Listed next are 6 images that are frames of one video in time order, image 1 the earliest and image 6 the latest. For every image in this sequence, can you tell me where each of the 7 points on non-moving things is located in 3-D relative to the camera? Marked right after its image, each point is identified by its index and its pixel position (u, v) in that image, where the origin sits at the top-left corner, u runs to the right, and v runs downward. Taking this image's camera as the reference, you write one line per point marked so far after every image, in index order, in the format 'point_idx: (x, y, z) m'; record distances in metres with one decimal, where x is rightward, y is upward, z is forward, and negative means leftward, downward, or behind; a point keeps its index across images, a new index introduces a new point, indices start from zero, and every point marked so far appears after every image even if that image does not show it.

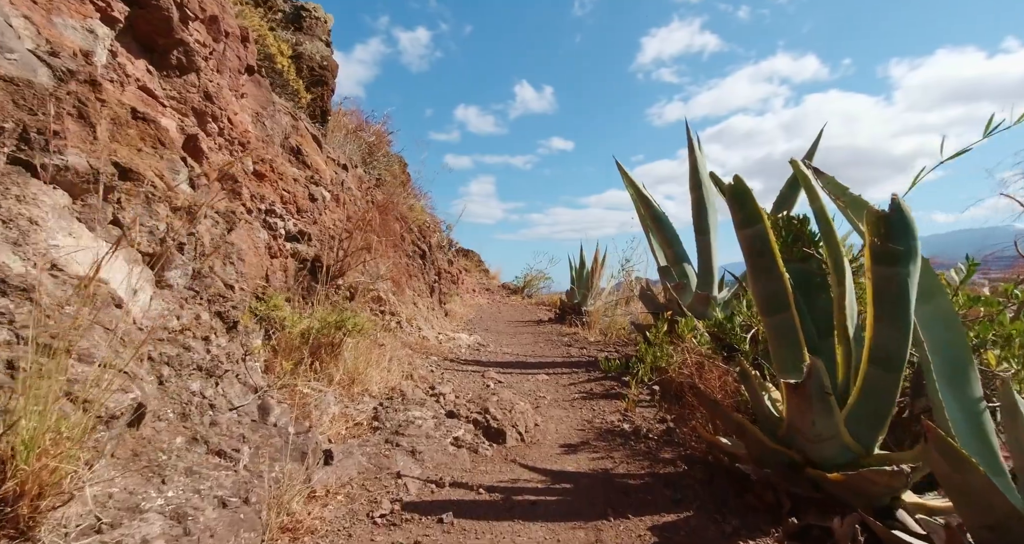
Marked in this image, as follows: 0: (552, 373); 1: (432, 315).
0: (+0.4, -0.9, +4.4) m
1: (-1.0, -0.6, +6.4) m
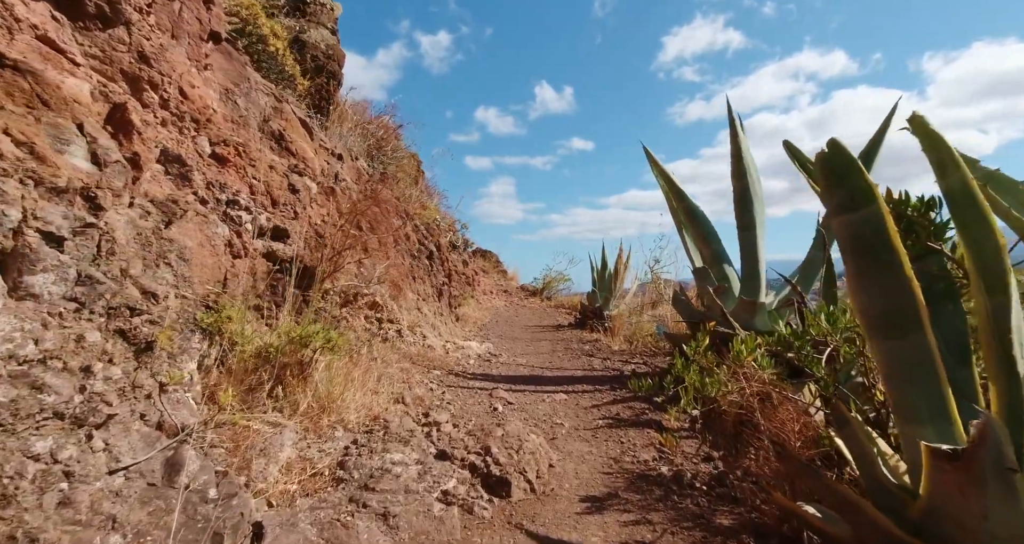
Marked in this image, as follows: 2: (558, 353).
0: (+0.5, -1.0, +3.8) m
1: (-0.9, -0.6, +5.8) m
2: (+0.6, -1.0, +6.0) m
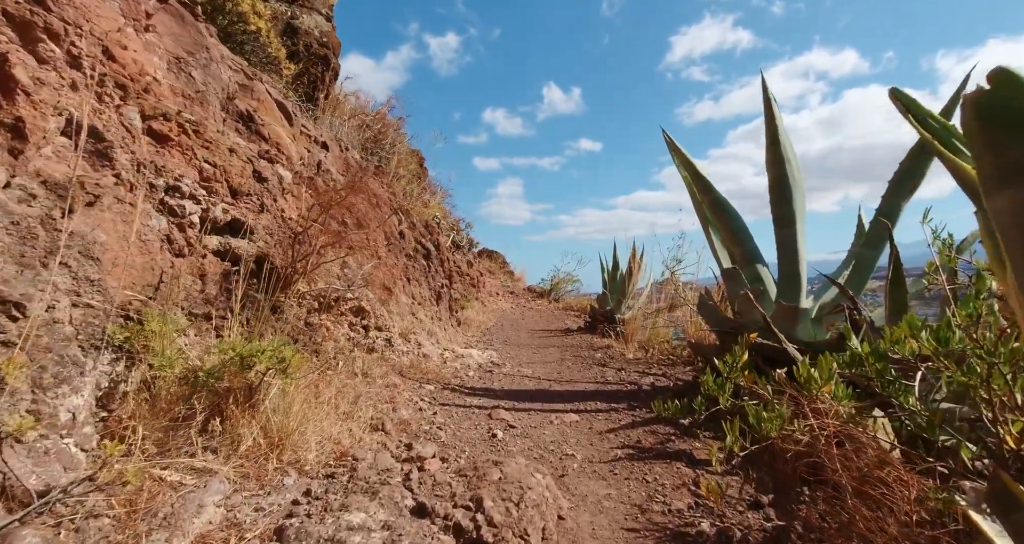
0: (+0.5, -1.0, +3.3) m
1: (-0.8, -0.6, +5.3) m
2: (+0.6, -1.0, +5.5) m
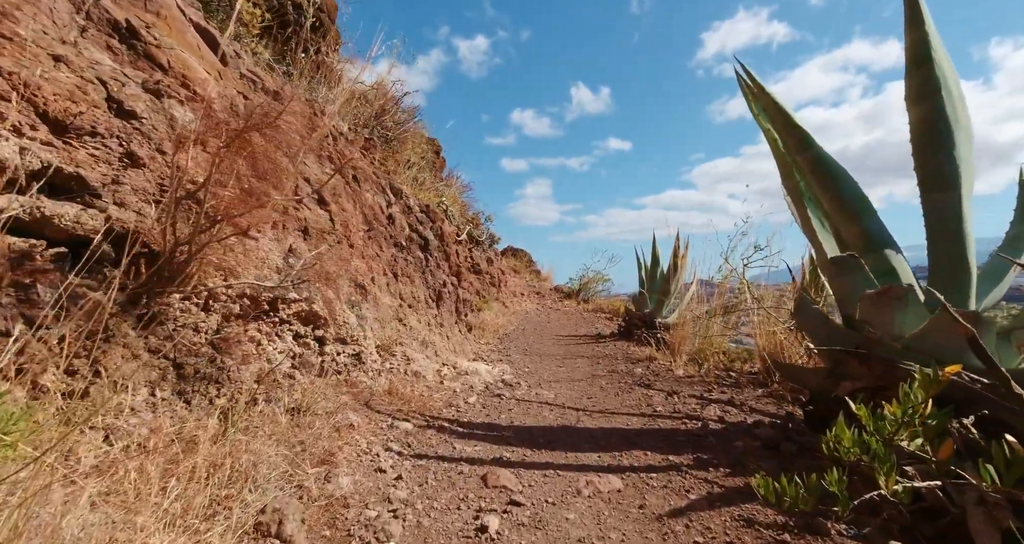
0: (+0.5, -0.9, +2.2) m
1: (-0.6, -0.5, +4.3) m
2: (+0.8, -1.0, +4.4) m
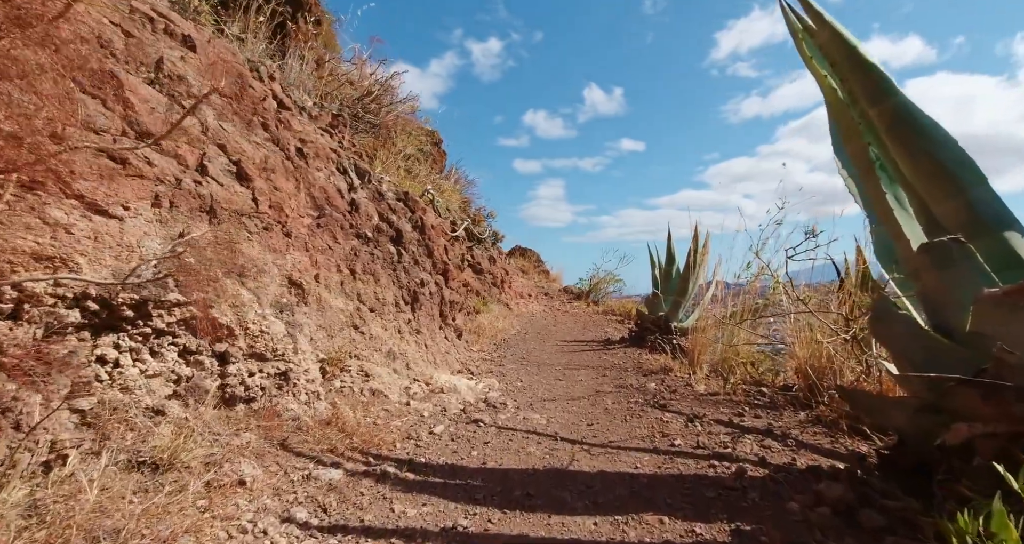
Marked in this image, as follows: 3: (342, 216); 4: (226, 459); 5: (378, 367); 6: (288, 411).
0: (+0.4, -0.9, +1.4) m
1: (-0.7, -0.5, +3.6) m
2: (+0.7, -1.0, +3.6) m
3: (-1.2, +0.4, +3.3) m
4: (-1.0, -0.6, +1.7) m
5: (-0.8, -0.6, +3.0) m
6: (-1.0, -0.6, +2.2) m
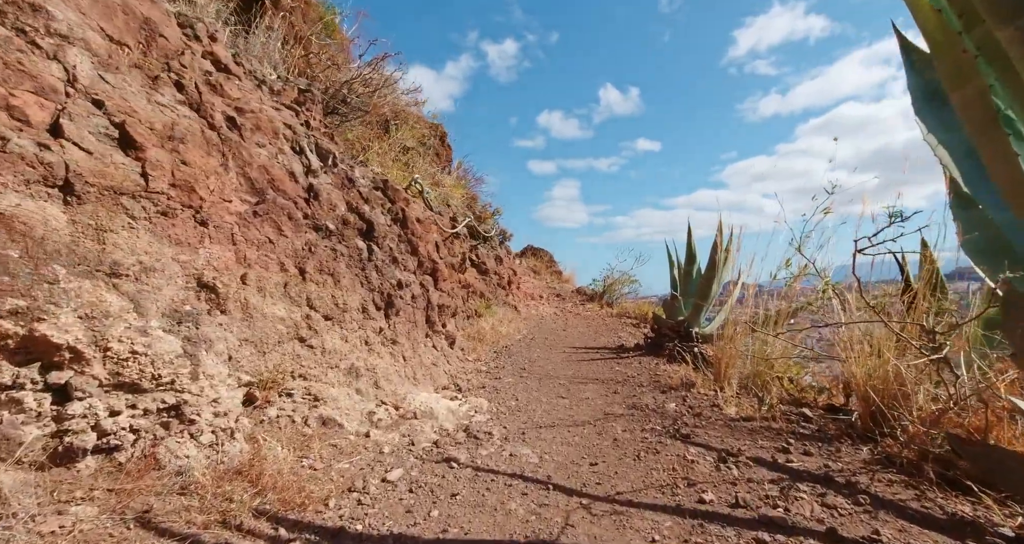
0: (+0.2, -0.9, +0.8) m
1: (-0.8, -0.5, +3.0) m
2: (+0.6, -0.9, +3.0) m
3: (-1.2, +0.4, +2.7) m
4: (-1.1, -0.6, +1.1) m
5: (-0.9, -0.6, +2.4) m
6: (-1.1, -0.6, +1.6) m
